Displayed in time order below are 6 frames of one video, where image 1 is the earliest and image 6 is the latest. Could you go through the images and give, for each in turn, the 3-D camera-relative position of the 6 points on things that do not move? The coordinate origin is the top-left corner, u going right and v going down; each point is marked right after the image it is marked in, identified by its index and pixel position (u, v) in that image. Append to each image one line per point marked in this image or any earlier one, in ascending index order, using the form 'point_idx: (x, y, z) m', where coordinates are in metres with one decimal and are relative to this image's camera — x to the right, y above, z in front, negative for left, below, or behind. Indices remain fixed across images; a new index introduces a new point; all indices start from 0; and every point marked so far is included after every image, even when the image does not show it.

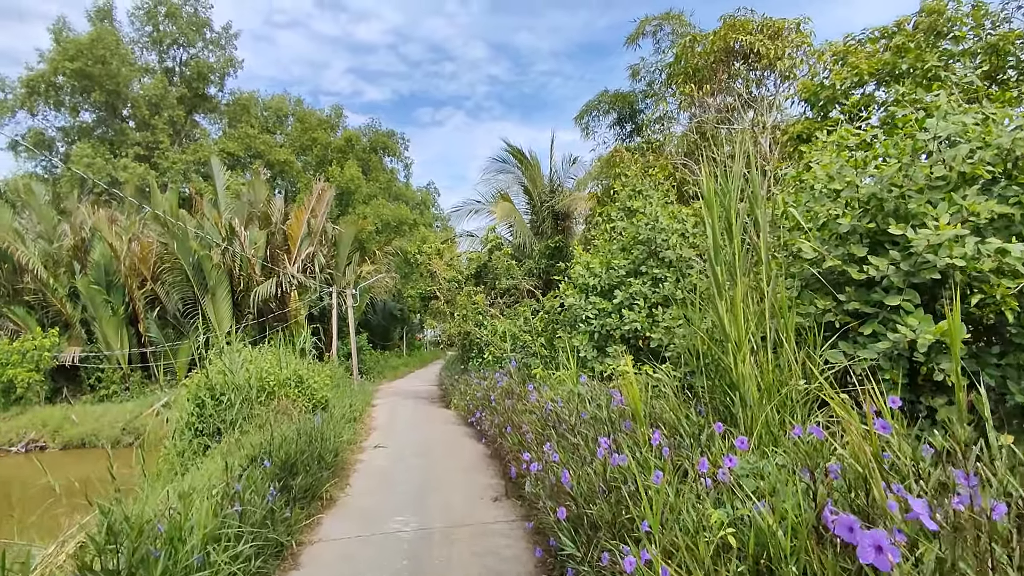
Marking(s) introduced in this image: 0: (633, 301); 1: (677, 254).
0: (+1.0, -0.1, +5.0) m
1: (+1.4, +0.3, +5.0) m
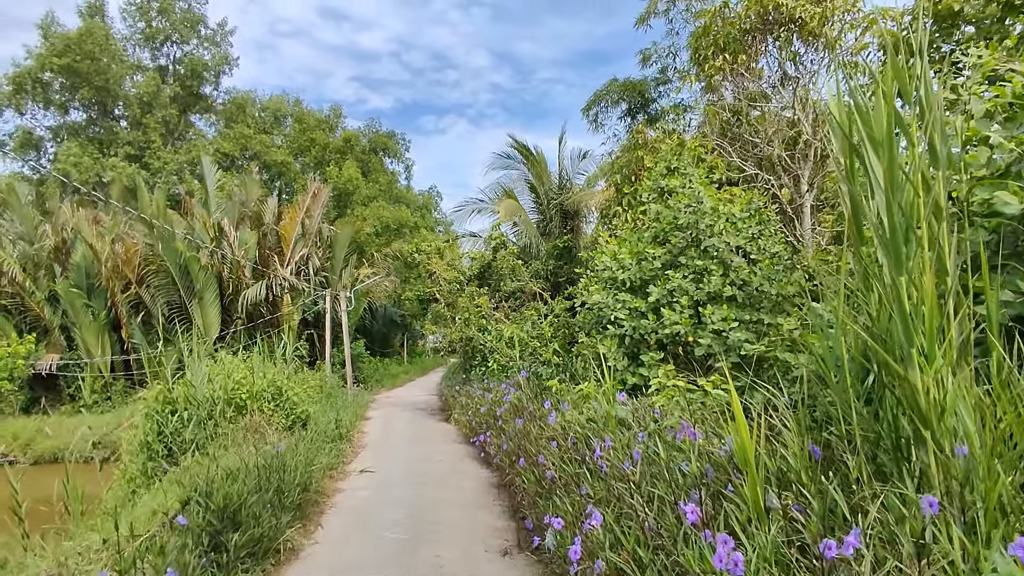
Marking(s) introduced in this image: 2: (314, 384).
0: (+1.1, -0.1, +4.1) m
1: (+1.5, +0.3, +4.1) m
2: (-3.2, -1.6, +9.4) m
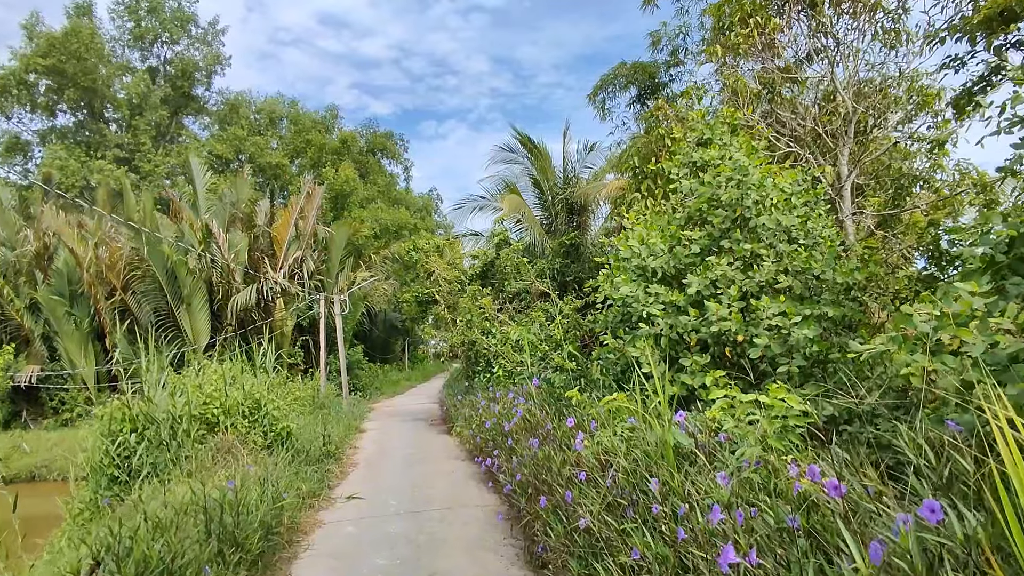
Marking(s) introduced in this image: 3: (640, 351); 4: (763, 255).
0: (+1.2, 0.0, +3.4) m
1: (+1.5, +0.4, +3.4) m
2: (-3.1, -1.6, +8.7) m
3: (+0.7, -0.3, +3.2) m
4: (+1.4, +0.2, +3.4) m
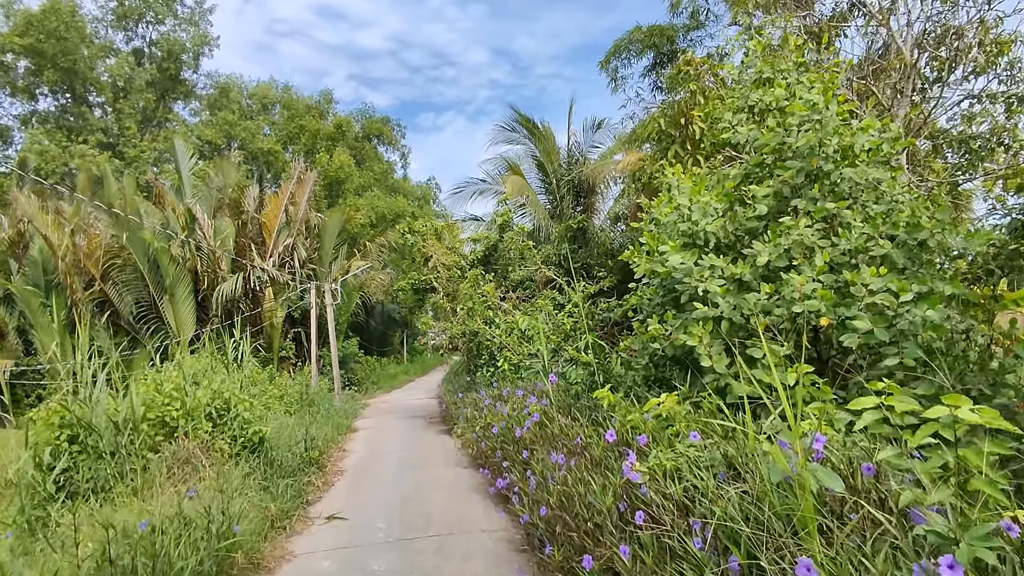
0: (+1.3, +0.1, +2.6) m
1: (+1.6, +0.5, +2.7) m
2: (-3.0, -1.4, +8.0) m
3: (+0.8, -0.2, +2.5) m
4: (+1.5, +0.3, +2.7) m
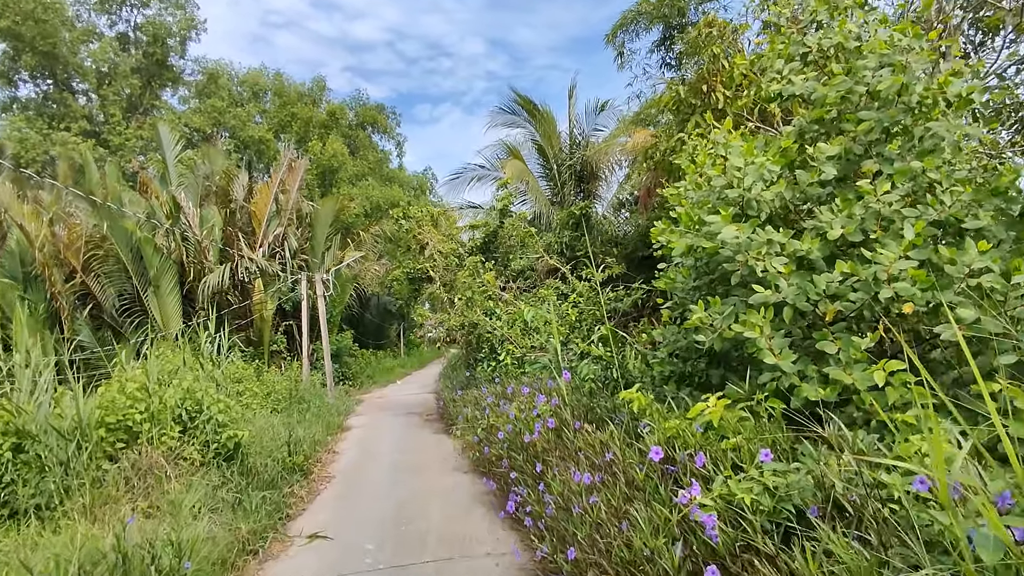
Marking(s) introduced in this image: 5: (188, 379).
0: (+1.3, +0.2, +2.1) m
1: (+1.6, +0.6, +2.2) m
2: (-3.0, -1.3, +7.5) m
3: (+0.8, -0.1, +2.0) m
4: (+1.6, +0.4, +2.2) m
5: (-2.4, -0.7, +4.3) m
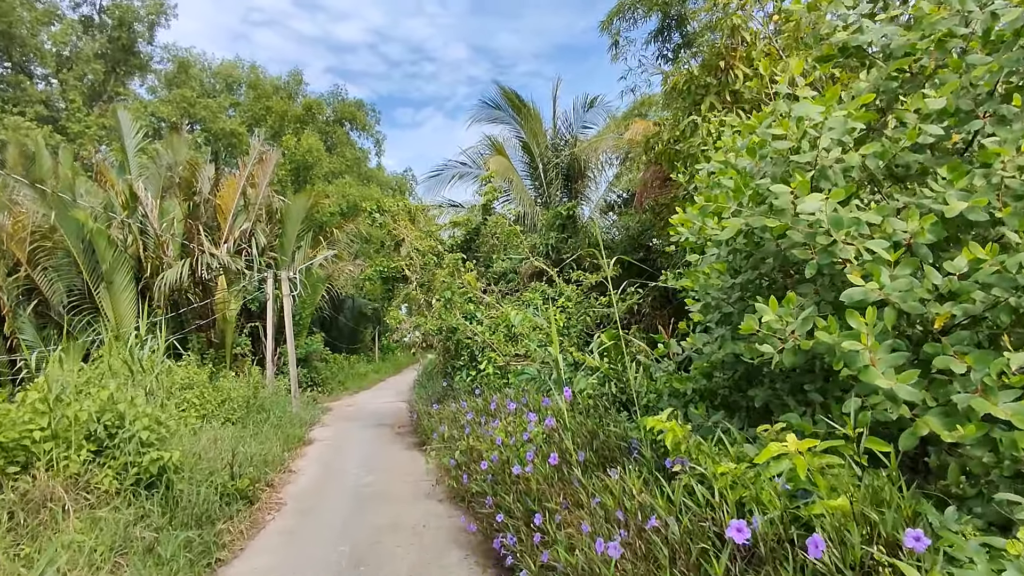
0: (+1.3, +0.2, +1.6) m
1: (+1.7, +0.6, +1.6) m
2: (-3.2, -1.3, +6.8) m
3: (+0.8, -0.1, +1.4) m
4: (+1.6, +0.4, +1.6) m
5: (-2.5, -0.6, +3.6) m
